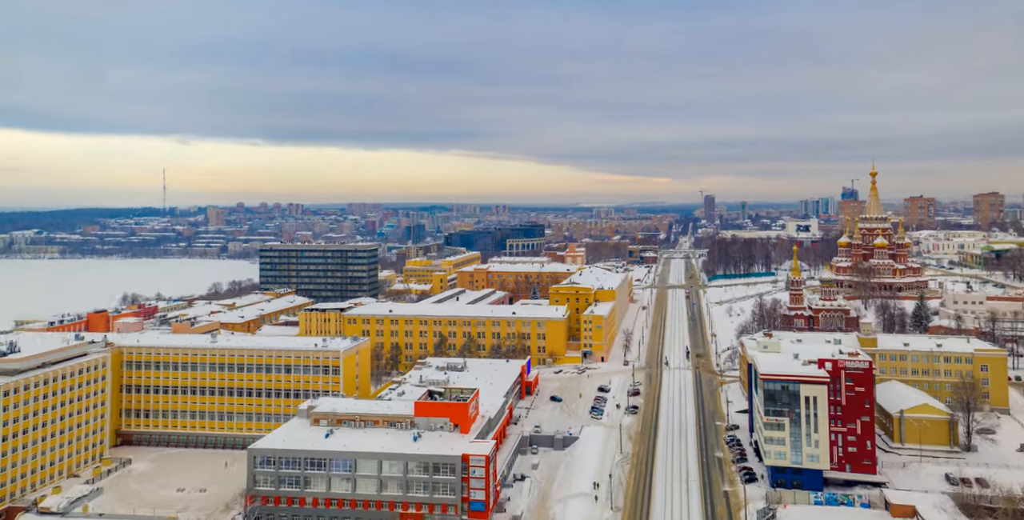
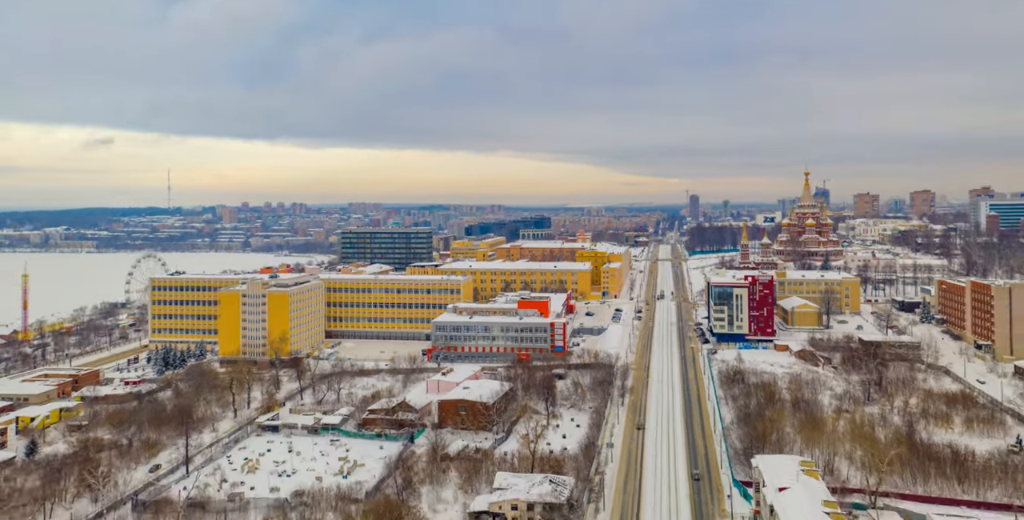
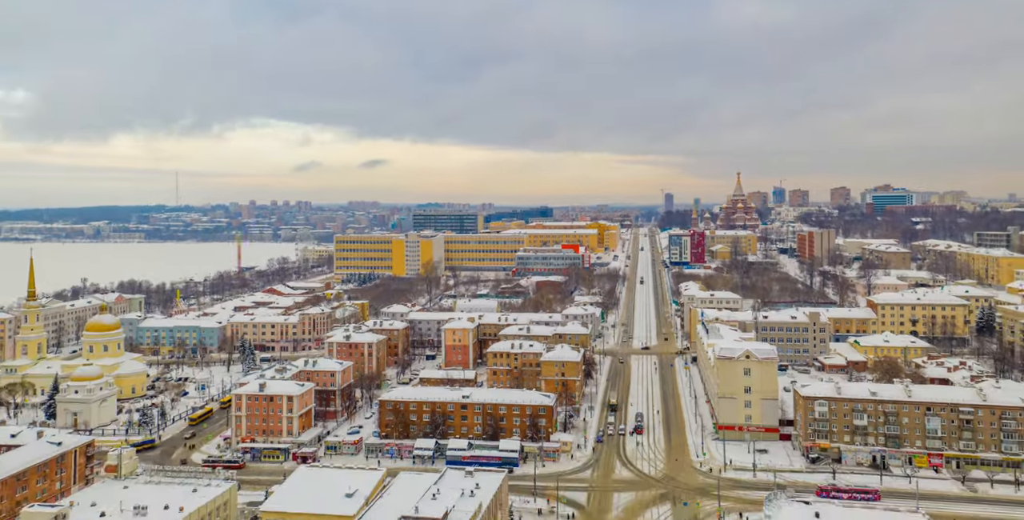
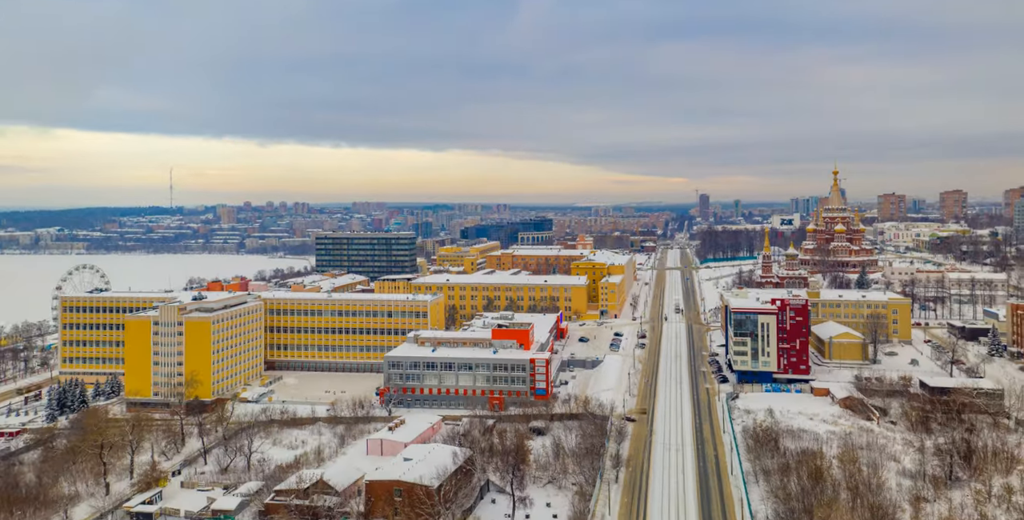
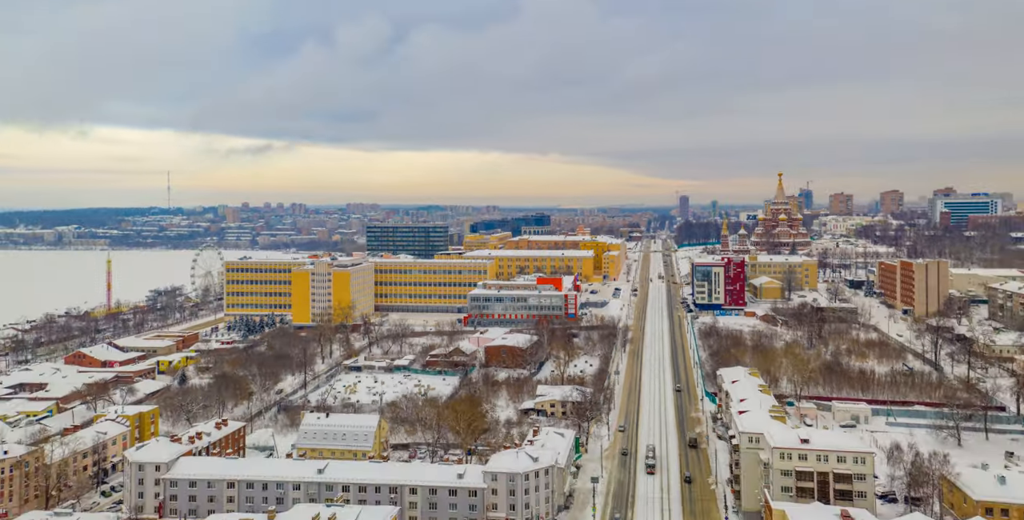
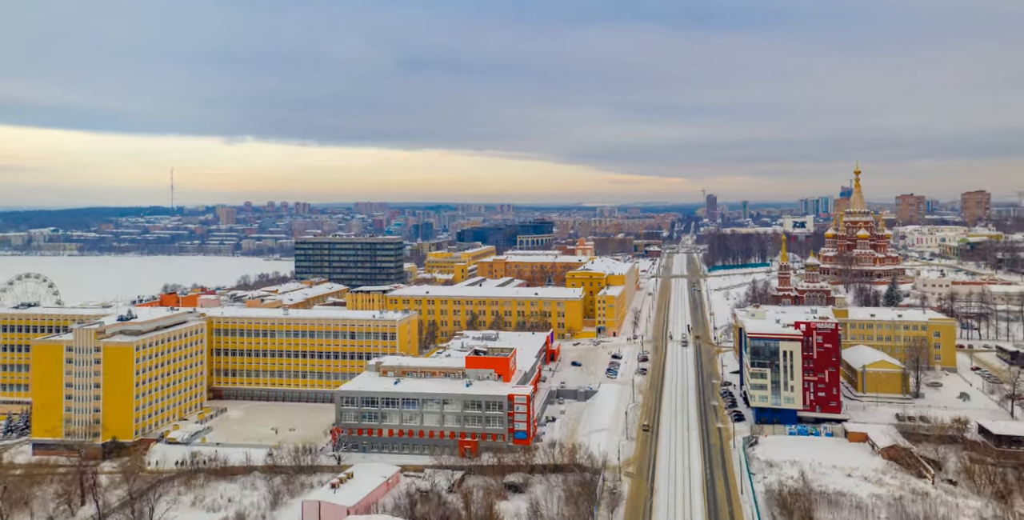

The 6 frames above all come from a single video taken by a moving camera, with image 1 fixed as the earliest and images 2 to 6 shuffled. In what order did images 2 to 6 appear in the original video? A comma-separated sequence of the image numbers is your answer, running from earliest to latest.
6, 4, 2, 5, 3
